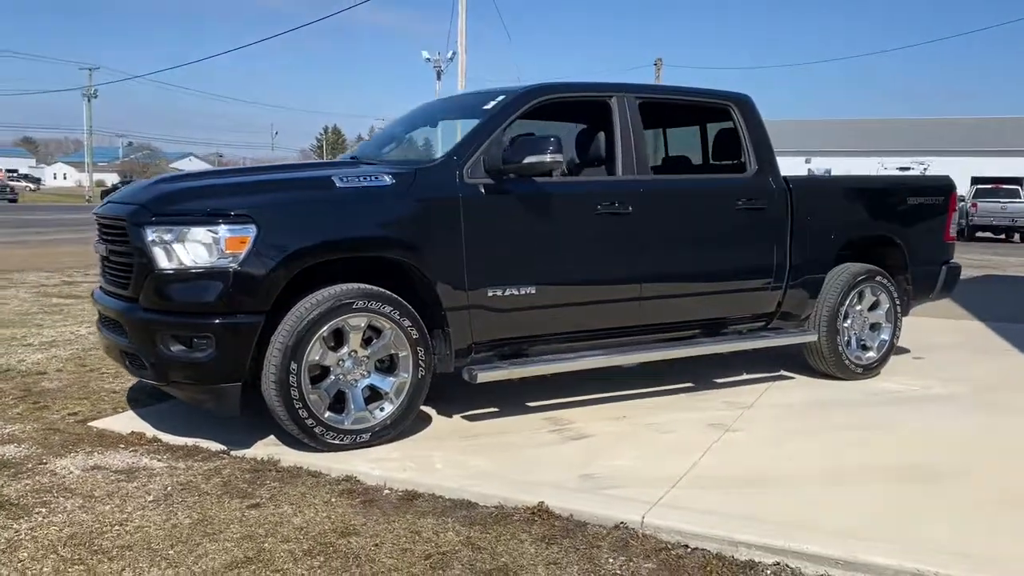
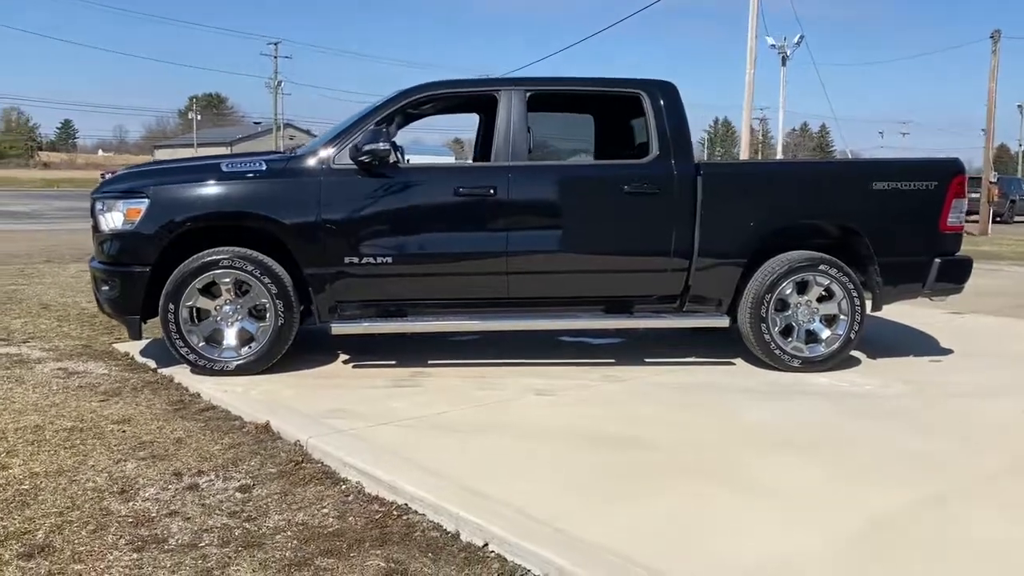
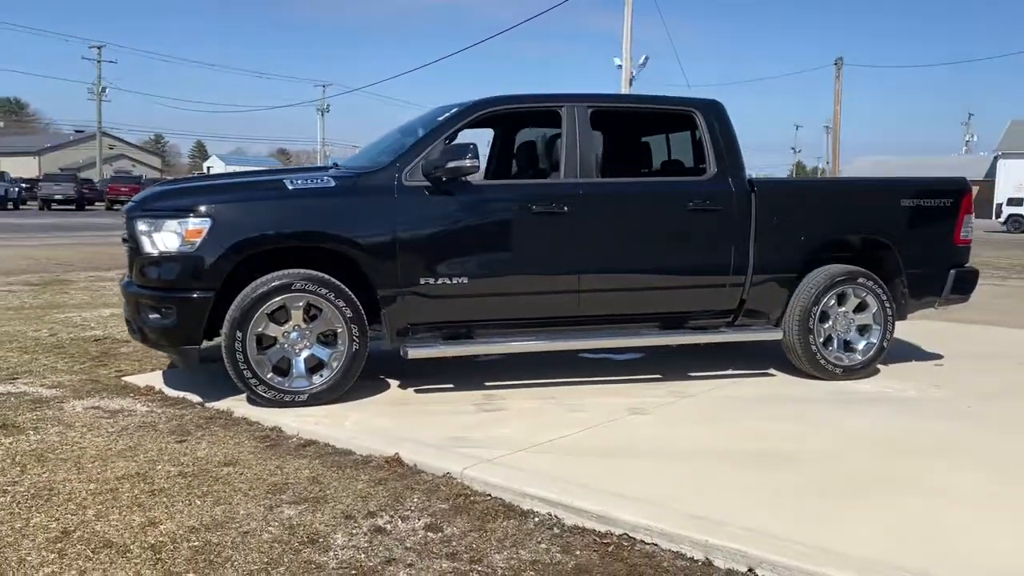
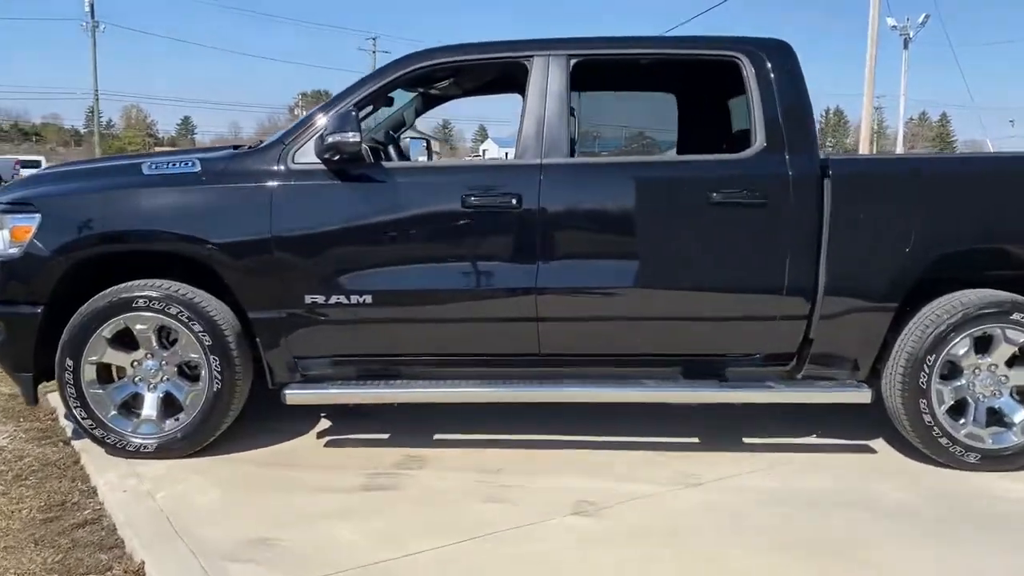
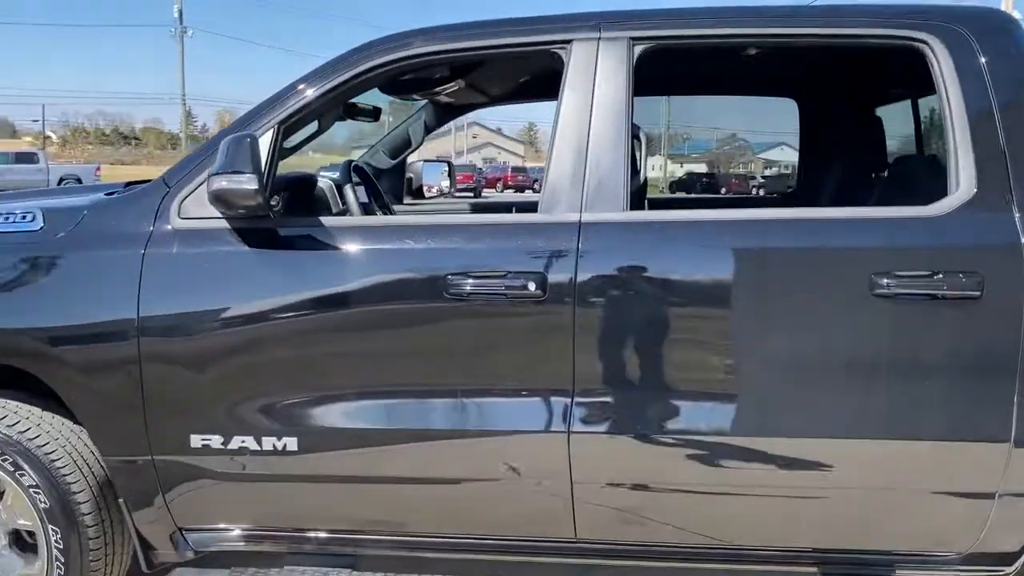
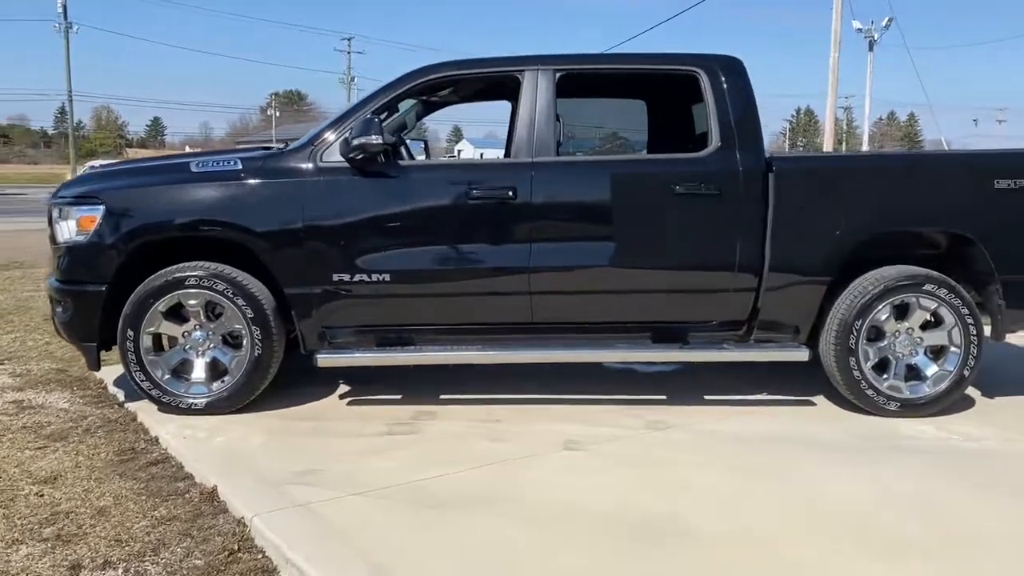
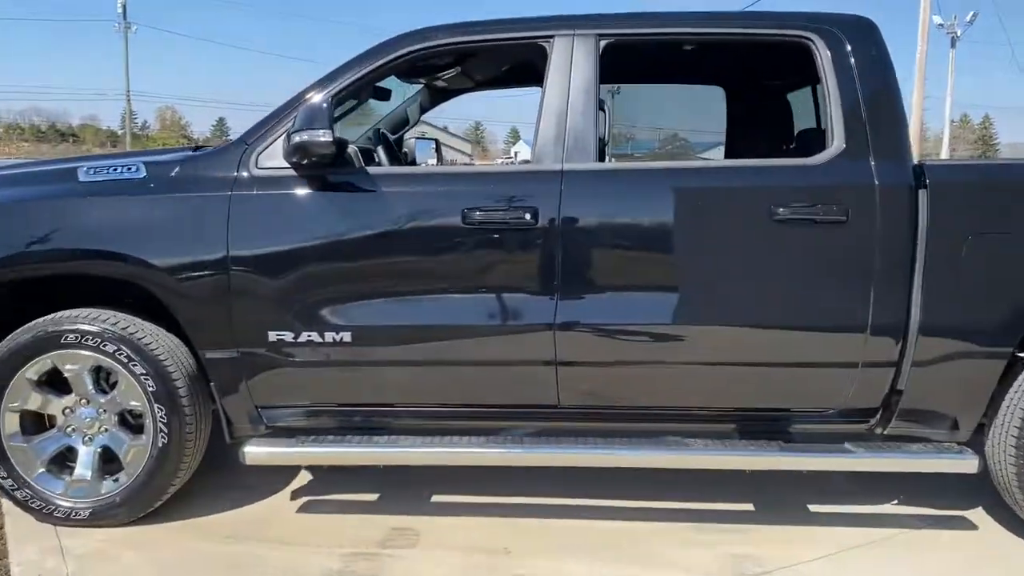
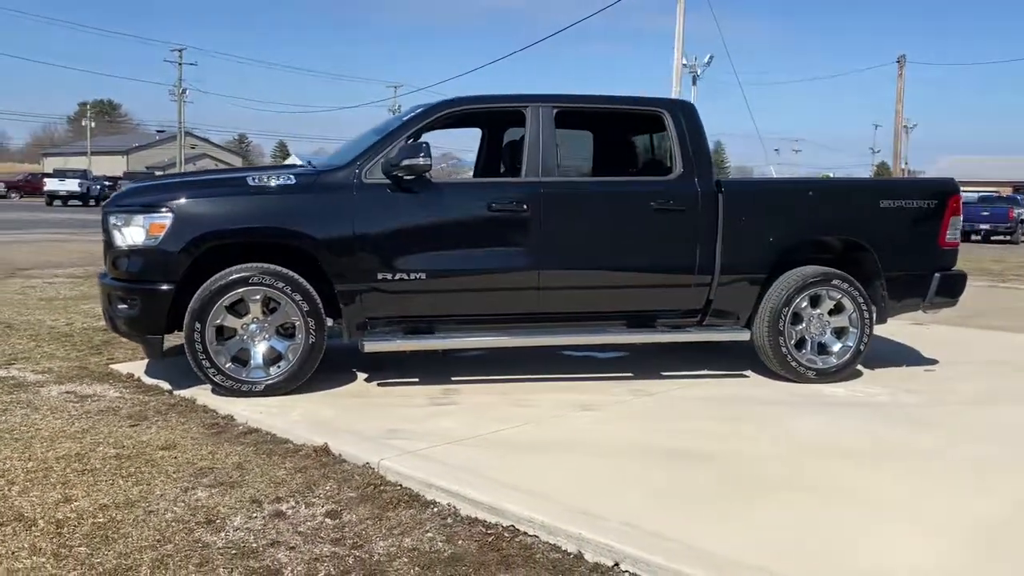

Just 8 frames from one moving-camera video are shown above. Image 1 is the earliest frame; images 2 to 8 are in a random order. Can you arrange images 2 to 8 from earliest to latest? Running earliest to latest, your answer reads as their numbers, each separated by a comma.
3, 8, 2, 6, 4, 7, 5
